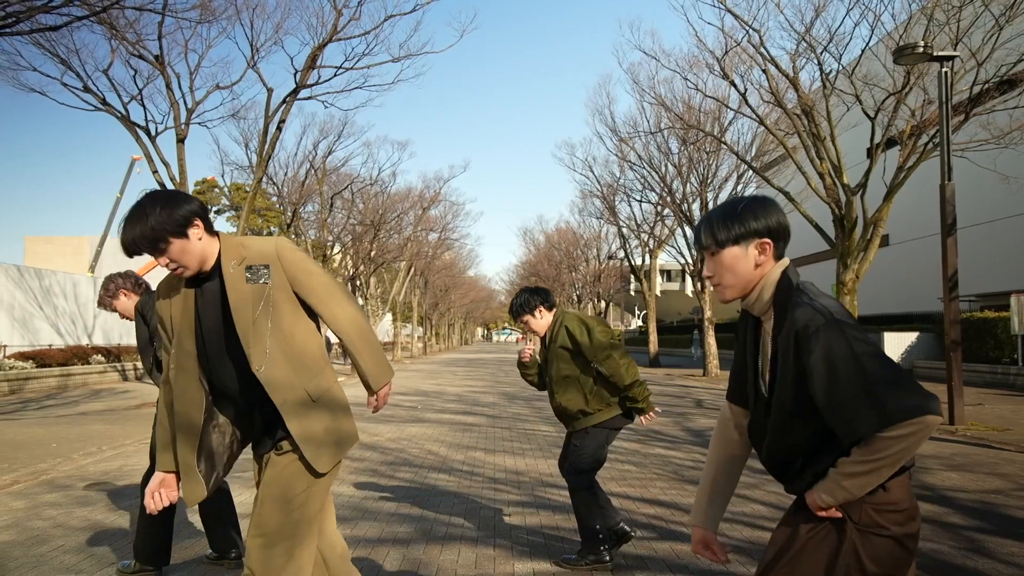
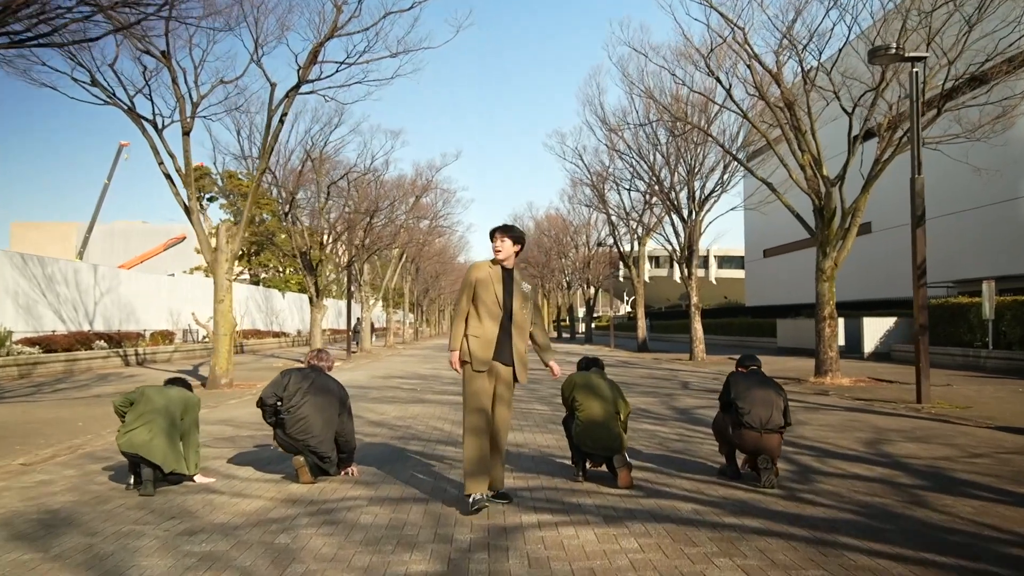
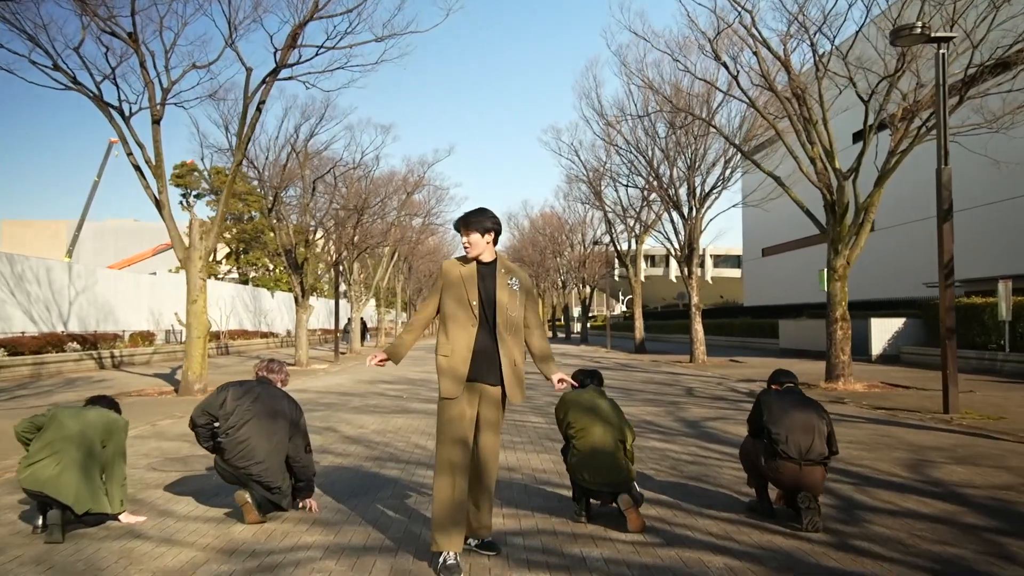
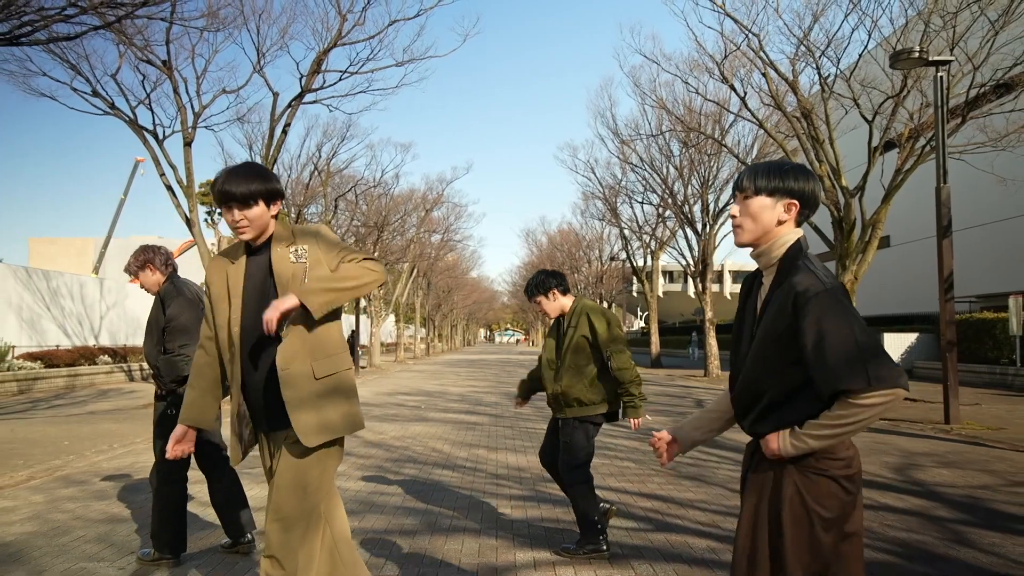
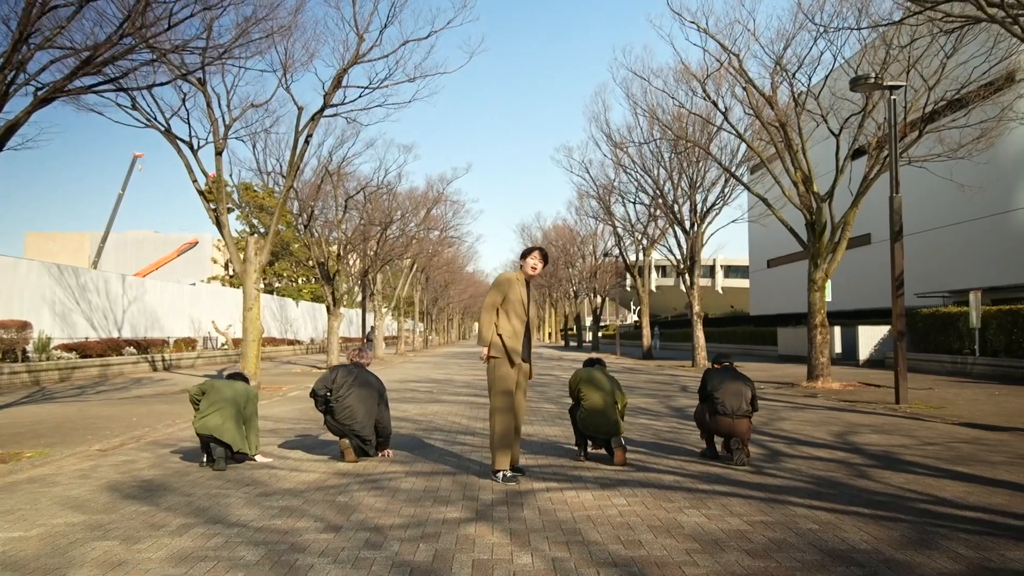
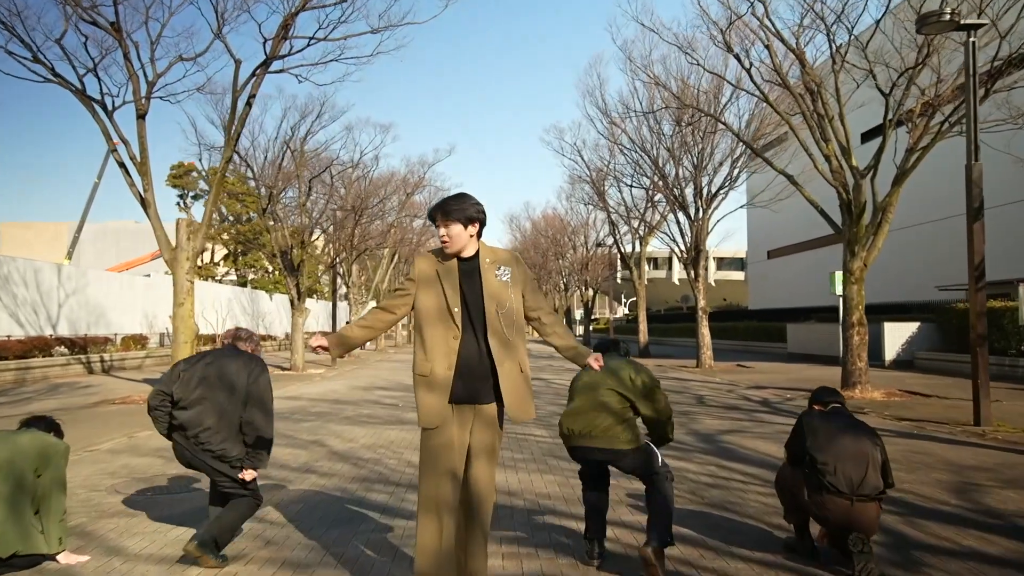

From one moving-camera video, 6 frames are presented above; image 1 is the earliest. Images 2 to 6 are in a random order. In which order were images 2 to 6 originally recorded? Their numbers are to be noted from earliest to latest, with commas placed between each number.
4, 5, 2, 3, 6
